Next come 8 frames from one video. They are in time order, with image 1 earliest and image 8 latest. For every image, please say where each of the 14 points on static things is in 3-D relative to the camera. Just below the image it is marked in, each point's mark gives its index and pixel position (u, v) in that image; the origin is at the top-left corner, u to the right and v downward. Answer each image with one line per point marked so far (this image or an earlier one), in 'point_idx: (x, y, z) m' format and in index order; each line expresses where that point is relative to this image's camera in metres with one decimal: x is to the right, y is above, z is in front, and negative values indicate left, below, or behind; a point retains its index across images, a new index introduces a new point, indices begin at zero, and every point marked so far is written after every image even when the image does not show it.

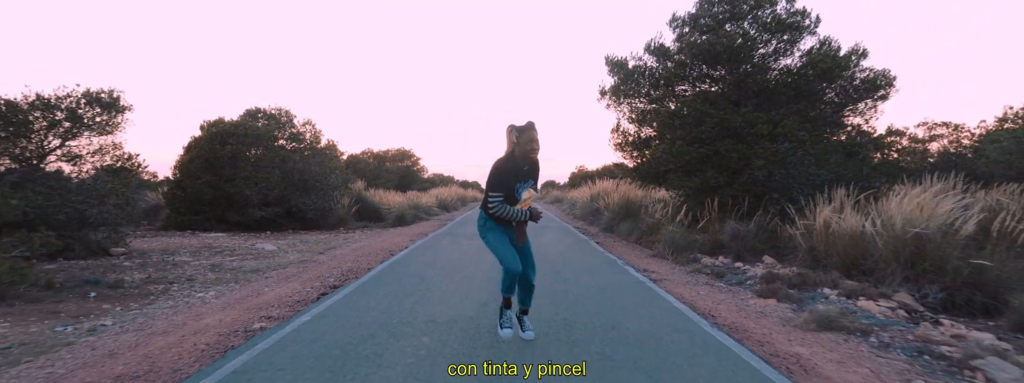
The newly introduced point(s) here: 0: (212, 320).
0: (-4.1, -1.7, +6.0) m
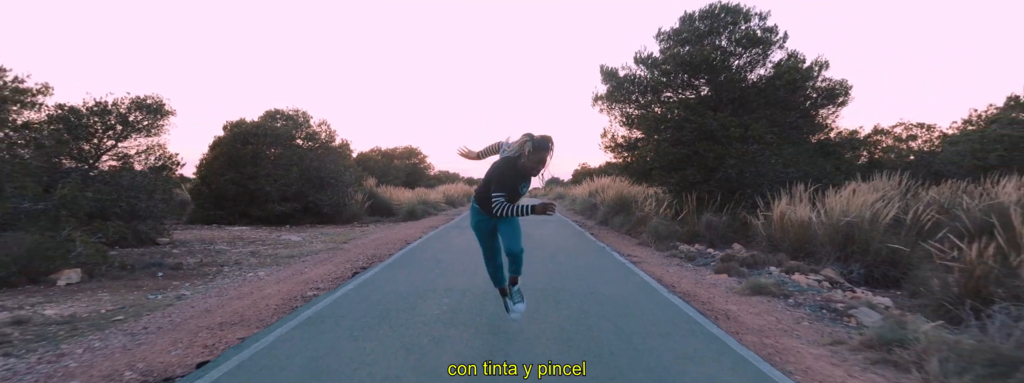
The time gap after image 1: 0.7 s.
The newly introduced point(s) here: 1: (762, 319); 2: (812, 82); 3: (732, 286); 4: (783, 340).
0: (-4.1, -1.7, +7.5) m
1: (+3.1, -1.6, +5.5) m
2: (+8.3, +3.1, +12.3) m
3: (+3.5, -1.5, +7.1) m
4: (+2.9, -1.6, +4.7) m
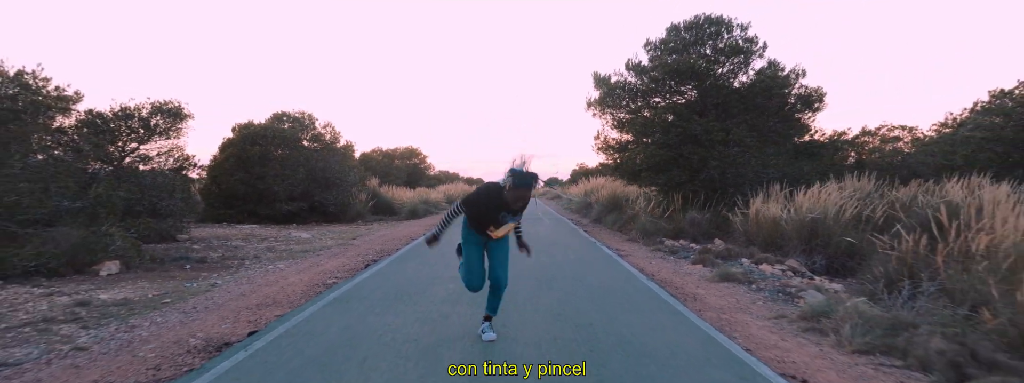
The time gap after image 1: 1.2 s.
0: (-4.1, -1.6, +8.4) m
1: (+3.0, -1.5, +6.4) m
2: (+8.3, +3.1, +13.2) m
3: (+3.5, -1.5, +8.0) m
4: (+2.9, -1.6, +5.6) m
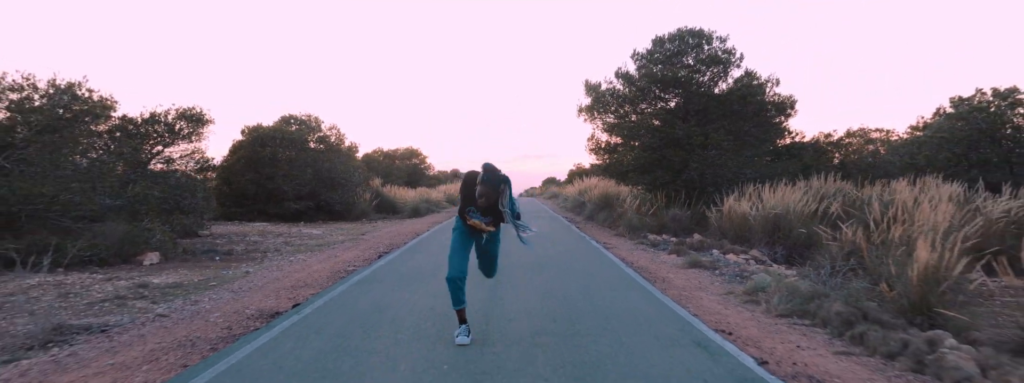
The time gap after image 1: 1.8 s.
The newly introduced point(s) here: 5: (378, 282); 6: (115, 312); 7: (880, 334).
0: (-4.2, -1.6, +9.5) m
1: (+3.0, -1.5, +7.5) m
2: (+8.2, +3.1, +14.4) m
3: (+3.4, -1.5, +9.2) m
4: (+2.8, -1.5, +6.8) m
5: (-2.3, -1.6, +7.6) m
6: (-5.5, -1.7, +6.2) m
7: (+3.7, -1.4, +4.5) m
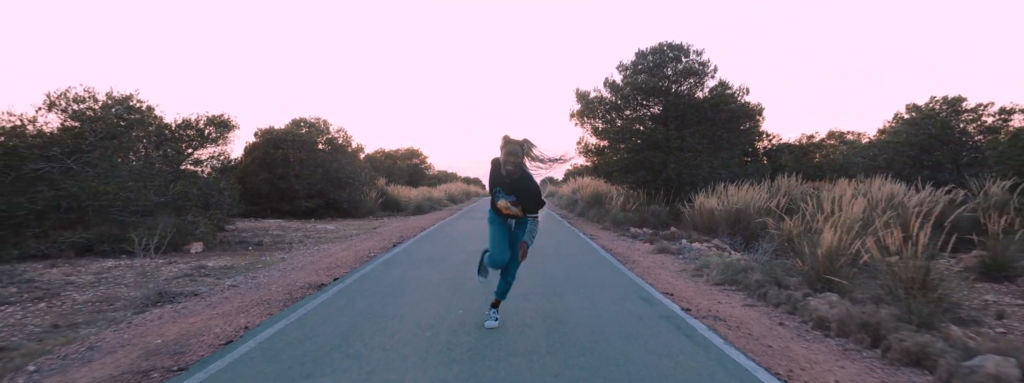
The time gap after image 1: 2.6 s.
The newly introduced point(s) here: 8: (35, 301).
0: (-4.3, -1.6, +11.1) m
1: (+2.9, -1.5, +9.1) m
2: (+8.1, +3.2, +16.0) m
3: (+3.3, -1.4, +10.8) m
4: (+2.7, -1.5, +8.4) m
5: (-2.4, -1.5, +9.2) m
6: (-5.6, -1.6, +7.8) m
7: (+3.6, -1.4, +6.1) m
8: (-7.3, -1.7, +6.7) m
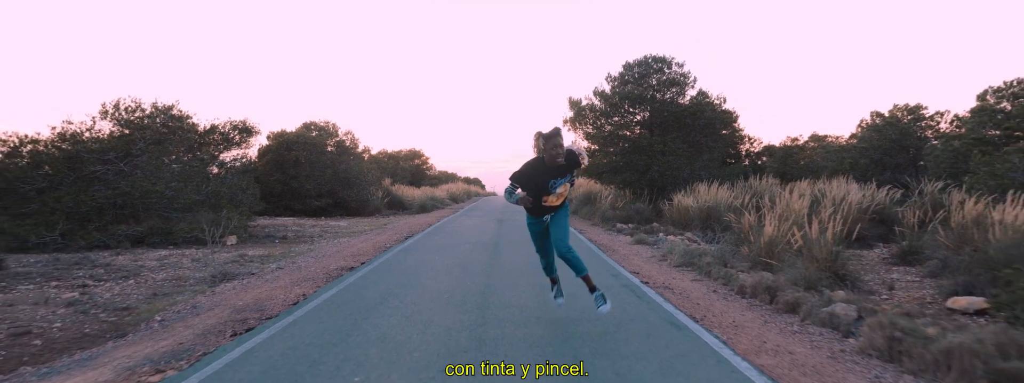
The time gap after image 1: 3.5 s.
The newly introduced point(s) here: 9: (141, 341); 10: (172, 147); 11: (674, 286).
0: (-4.3, -1.5, +12.7) m
1: (+2.8, -1.4, +10.7) m
2: (+8.0, +3.2, +17.6) m
3: (+3.3, -1.4, +12.4) m
4: (+2.7, -1.5, +10.0) m
5: (-2.4, -1.5, +10.7) m
6: (-5.7, -1.6, +9.3) m
7: (+3.6, -1.4, +7.7) m
8: (-7.3, -1.6, +8.3) m
9: (-4.3, -1.7, +5.3) m
10: (-10.7, +1.4, +14.0) m
11: (+2.6, -1.5, +7.1) m
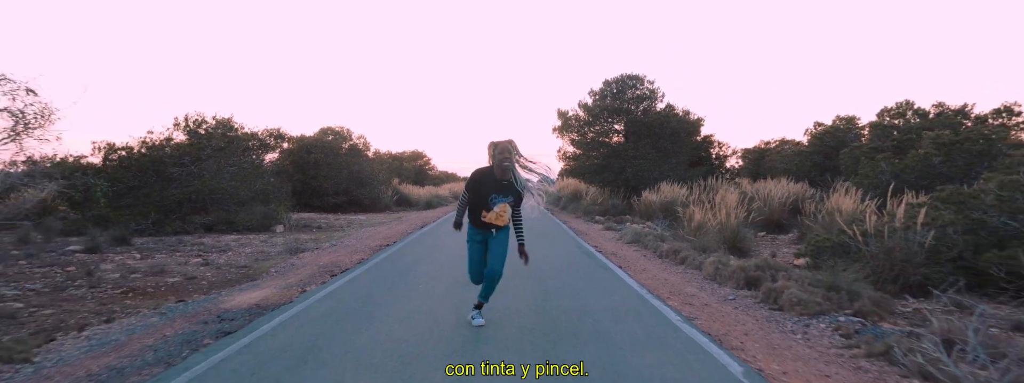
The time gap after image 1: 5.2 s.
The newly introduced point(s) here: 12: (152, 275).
0: (-4.5, -1.5, +15.8) m
1: (+2.7, -1.4, +13.8) m
2: (+7.8, +3.3, +20.7) m
3: (+3.1, -1.3, +15.5) m
4: (+2.5, -1.4, +13.1) m
5: (-2.6, -1.4, +13.8) m
6: (-5.8, -1.5, +12.4) m
7: (+3.5, -1.3, +10.8) m
8: (-7.5, -1.6, +11.4) m
9: (-4.4, -1.6, +8.3) m
10: (-10.8, +1.5, +17.0) m
11: (+2.5, -1.4, +10.2) m
12: (-7.1, -1.6, +8.7) m
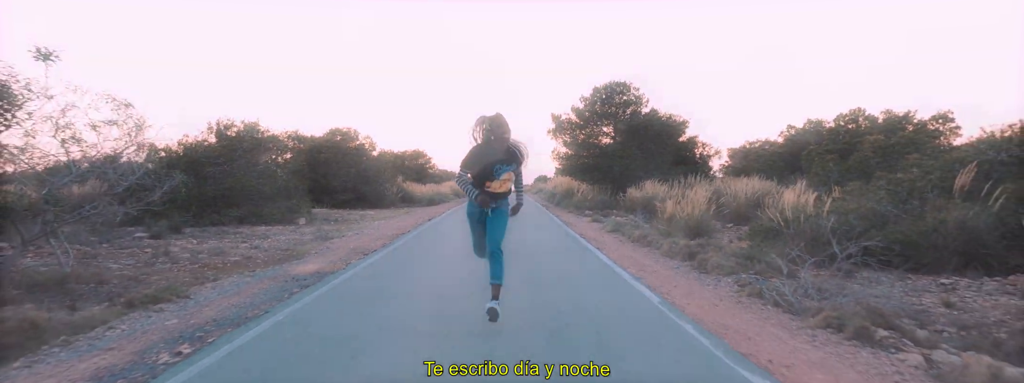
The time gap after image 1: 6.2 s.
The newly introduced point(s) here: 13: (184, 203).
0: (-4.5, -1.3, +17.7) m
1: (+2.6, -1.2, +15.8) m
2: (+7.8, +3.4, +22.7) m
3: (+3.0, -1.2, +17.4) m
4: (+2.5, -1.3, +15.0) m
5: (-2.6, -1.3, +15.7) m
6: (-5.9, -1.4, +14.3) m
7: (+3.4, -1.2, +12.7) m
8: (-7.5, -1.4, +13.3) m
9: (-4.5, -1.5, +10.3) m
10: (-10.9, +1.6, +18.9) m
11: (+2.4, -1.3, +12.1) m
12: (-7.1, -1.5, +10.6) m
13: (-11.9, -0.4, +16.1) m
